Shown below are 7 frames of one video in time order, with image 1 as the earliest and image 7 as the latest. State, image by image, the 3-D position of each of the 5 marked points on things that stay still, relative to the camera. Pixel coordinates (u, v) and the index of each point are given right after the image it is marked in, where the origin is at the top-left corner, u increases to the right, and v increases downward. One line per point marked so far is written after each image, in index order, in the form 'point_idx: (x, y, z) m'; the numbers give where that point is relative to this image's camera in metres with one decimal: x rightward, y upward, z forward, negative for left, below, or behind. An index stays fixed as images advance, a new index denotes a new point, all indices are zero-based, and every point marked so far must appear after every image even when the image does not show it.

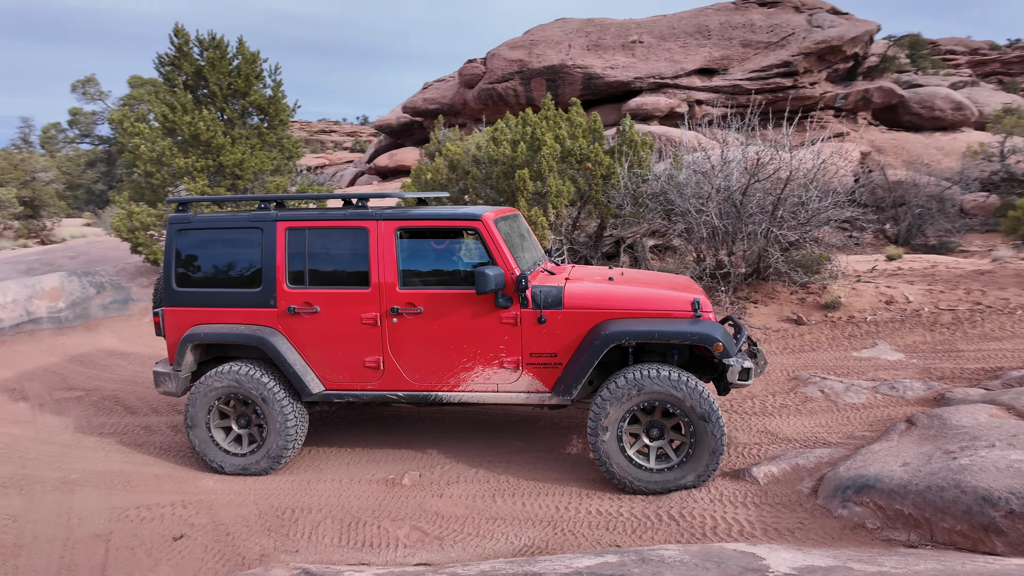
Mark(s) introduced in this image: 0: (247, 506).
0: (-1.7, -1.4, +3.8) m
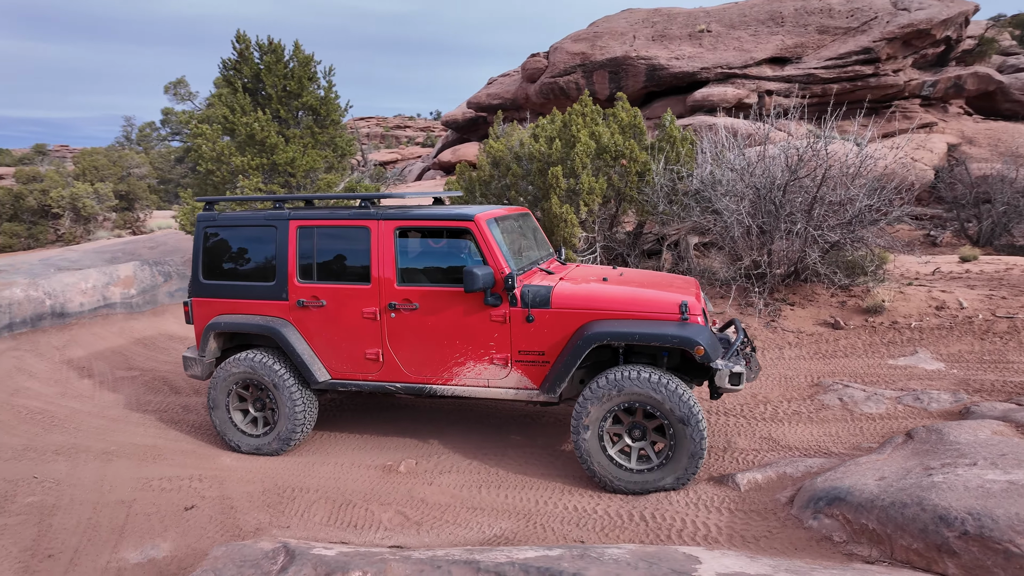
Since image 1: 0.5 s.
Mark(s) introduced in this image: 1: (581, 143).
0: (-1.8, -1.3, +4.1) m
1: (+1.0, +2.0, +8.4) m
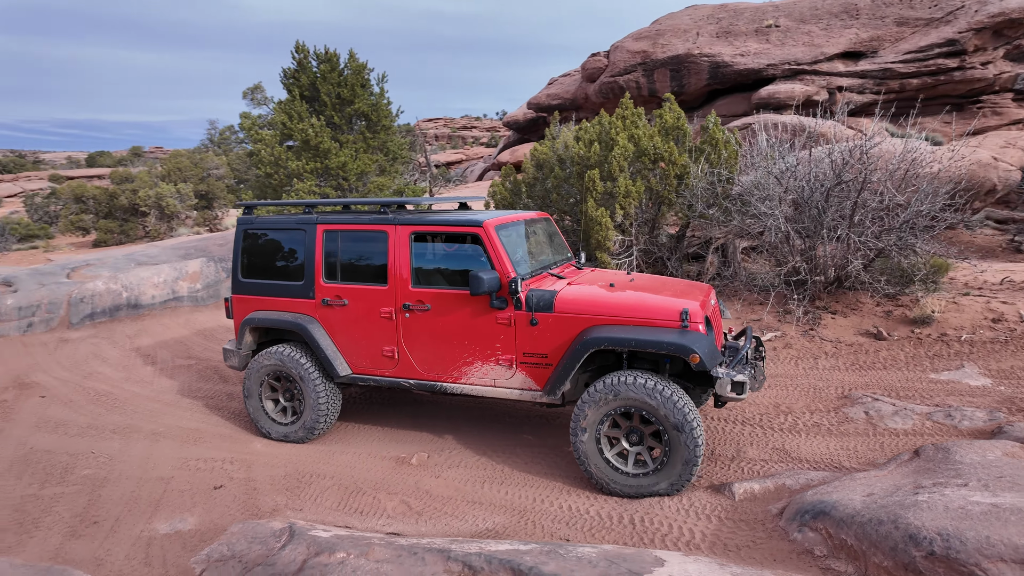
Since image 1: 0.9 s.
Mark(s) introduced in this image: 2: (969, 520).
0: (-1.7, -1.3, +4.4) m
1: (+1.5, +2.0, +8.4) m
2: (+1.9, -0.9, +2.4) m
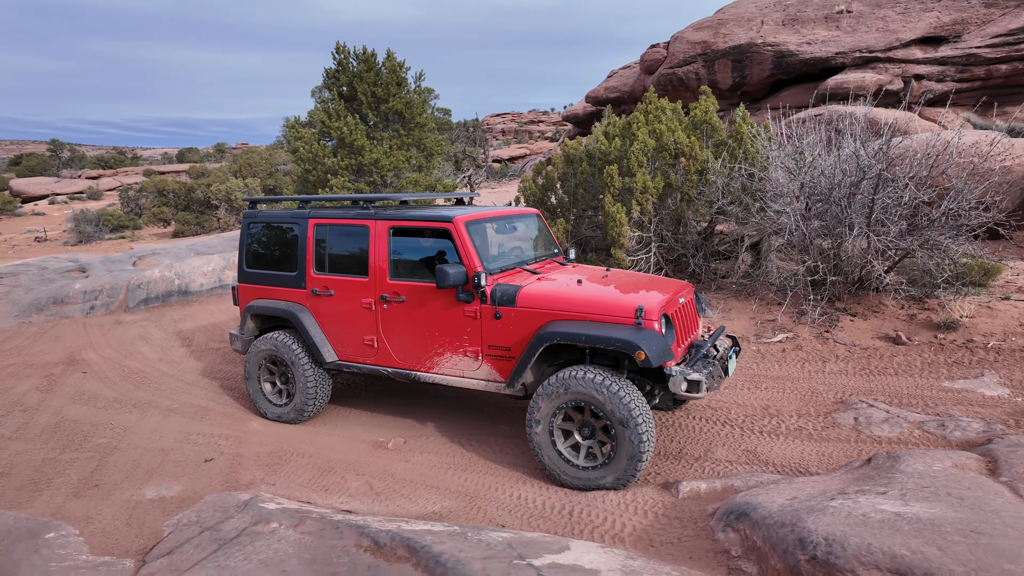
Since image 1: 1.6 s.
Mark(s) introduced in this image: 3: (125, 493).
0: (-2.0, -1.3, +4.8) m
1: (+1.8, +2.0, +8.3) m
2: (+1.4, -1.0, +2.4) m
3: (-2.7, -1.4, +4.1) m
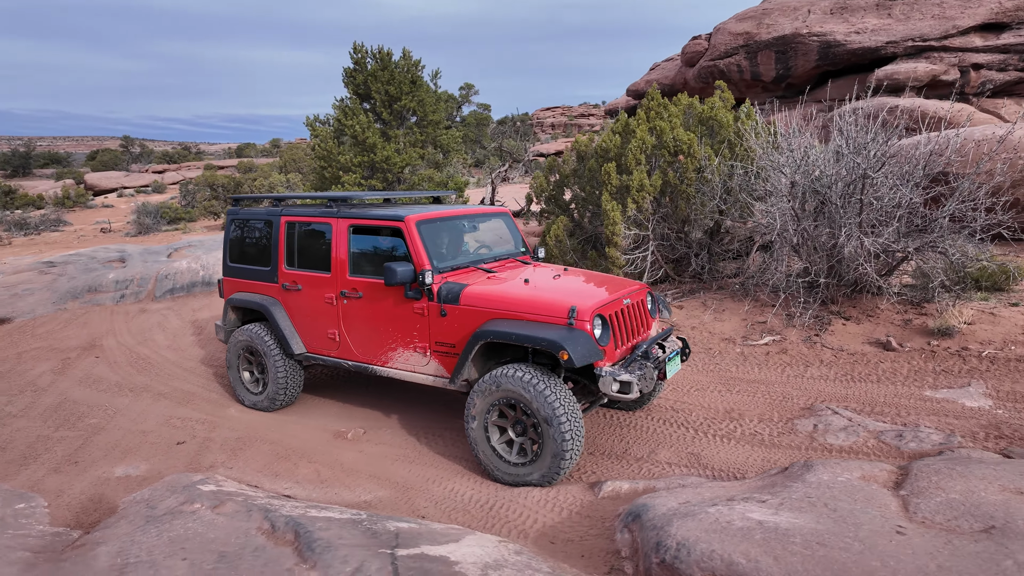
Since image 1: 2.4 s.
0: (-2.3, -1.2, +5.1) m
1: (+1.7, +2.1, +8.3) m
2: (+0.8, -1.0, +2.4) m
3: (-3.1, -1.4, +4.5) m
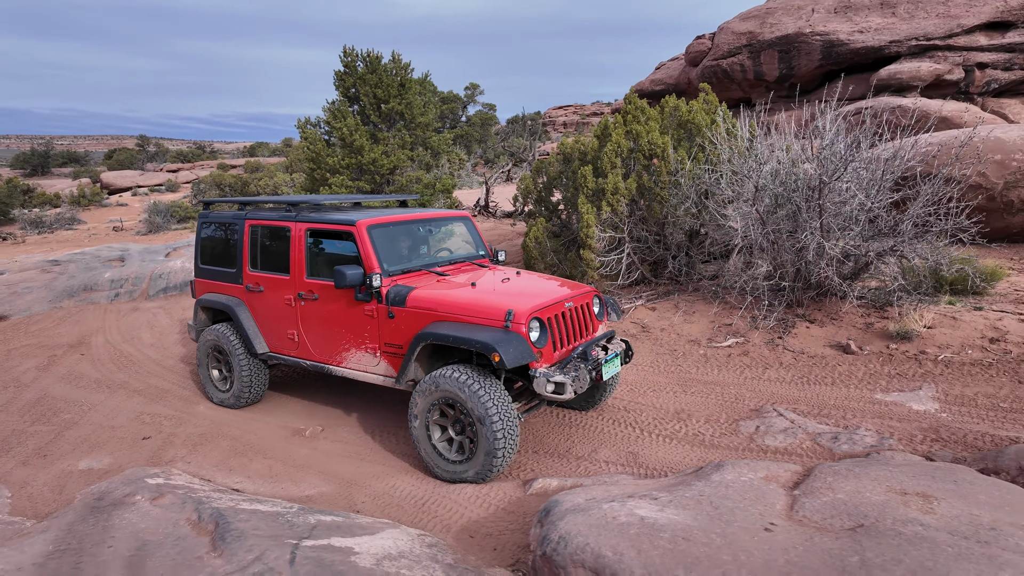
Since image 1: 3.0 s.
0: (-2.7, -1.2, +5.2) m
1: (+1.4, +2.0, +8.4) m
2: (+0.4, -1.0, +2.5) m
3: (-3.5, -1.4, +4.7) m
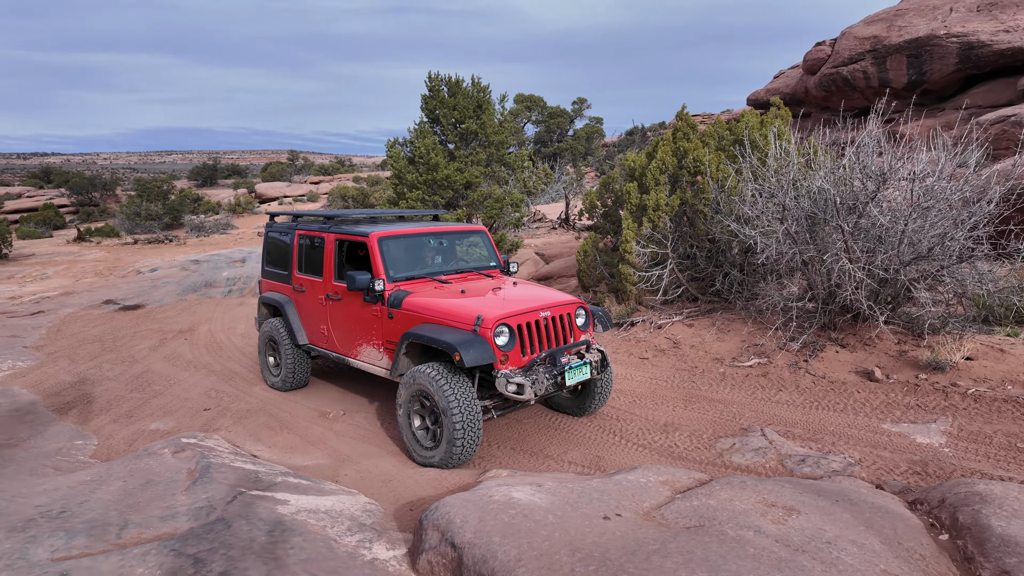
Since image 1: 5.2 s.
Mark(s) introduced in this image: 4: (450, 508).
0: (-2.7, -1.2, +6.2) m
1: (+2.1, +1.8, +8.5) m
2: (-0.2, -1.1, +2.9) m
3: (-3.6, -1.3, +5.8) m
4: (-0.3, -1.1, +2.8) m
